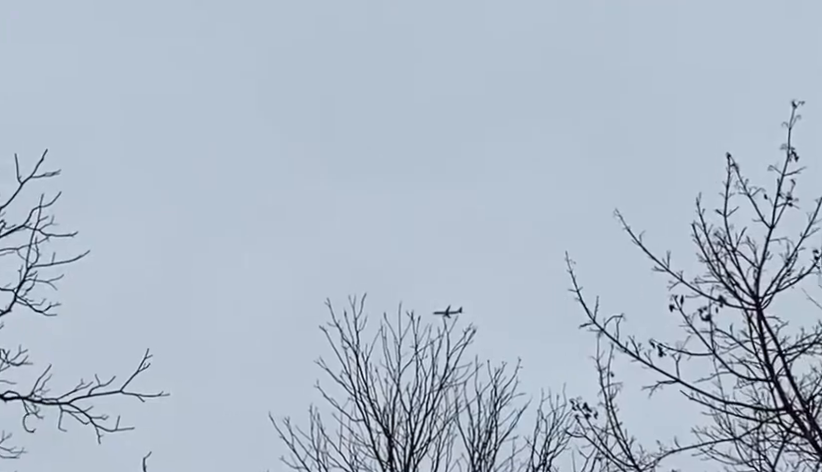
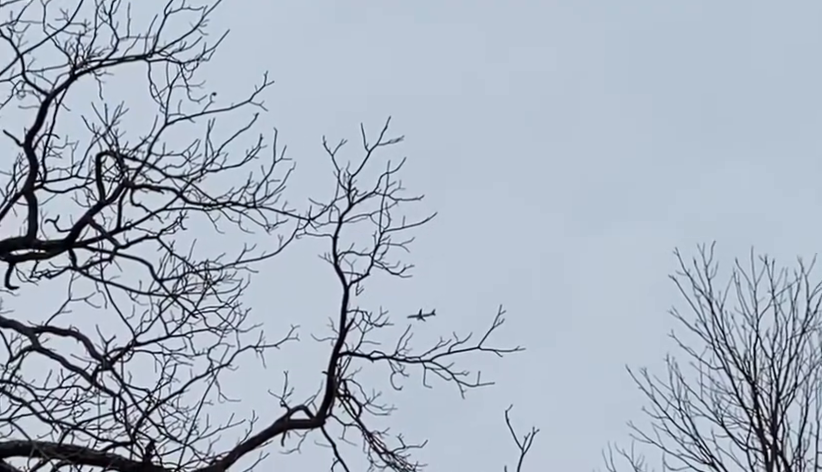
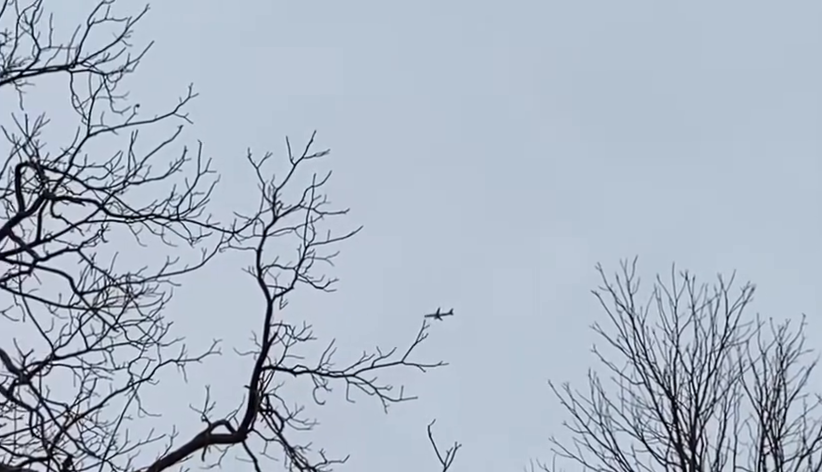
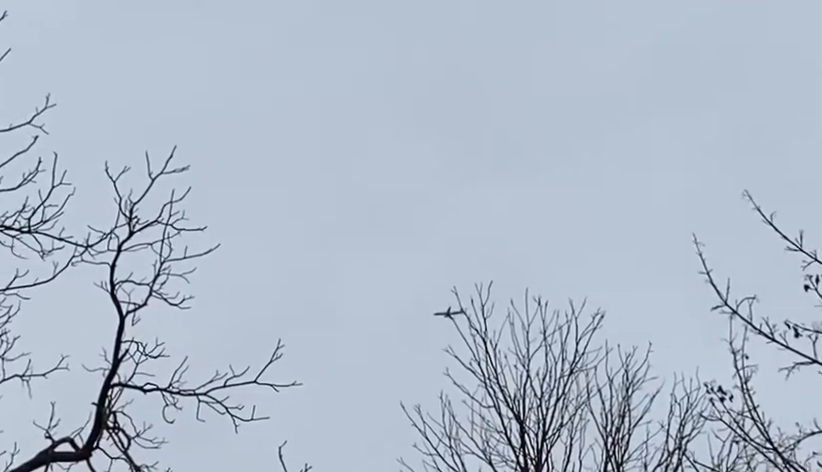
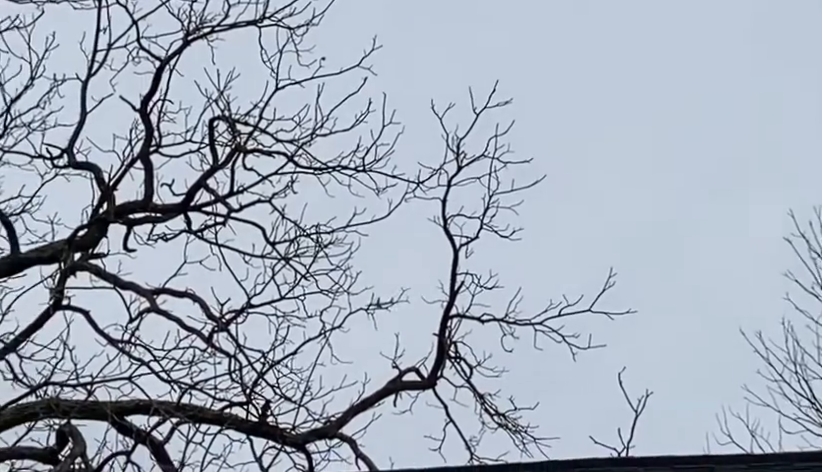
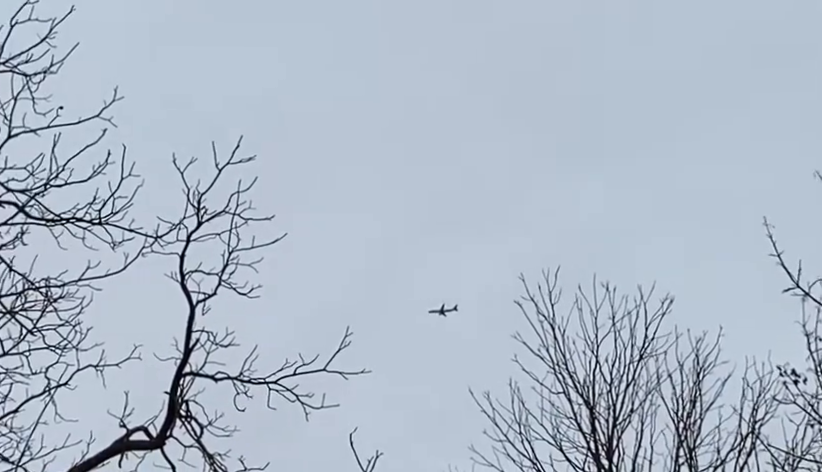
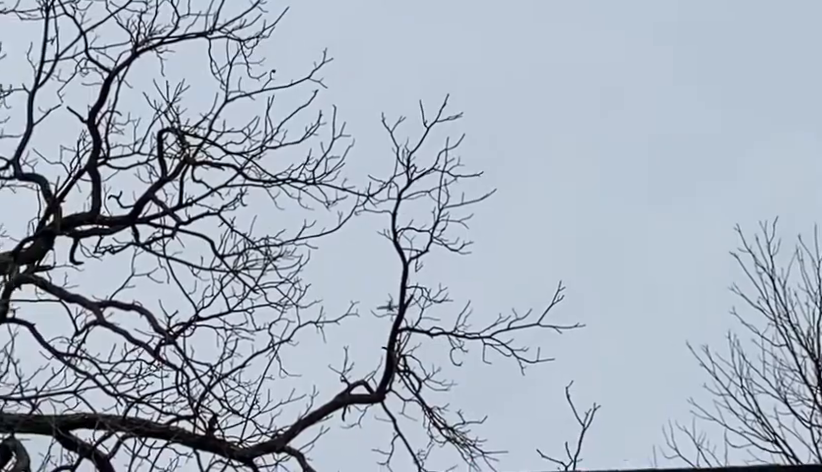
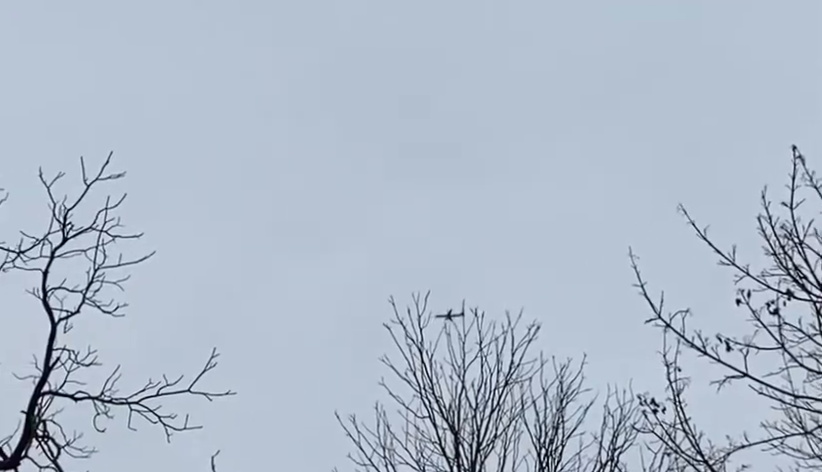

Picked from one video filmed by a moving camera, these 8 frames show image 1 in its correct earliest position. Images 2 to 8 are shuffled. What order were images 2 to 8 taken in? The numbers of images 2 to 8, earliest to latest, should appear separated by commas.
8, 4, 6, 3, 2, 7, 5
